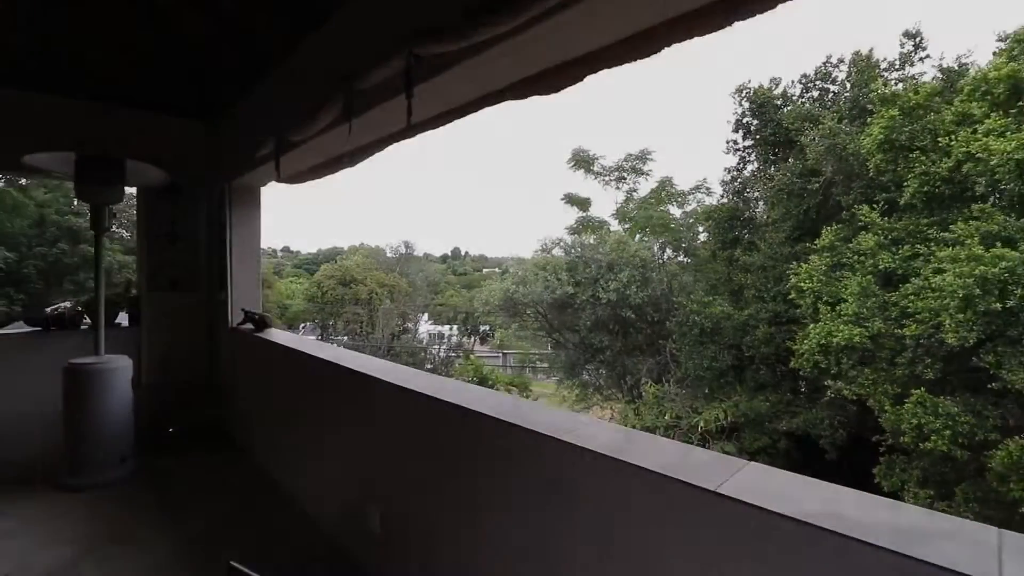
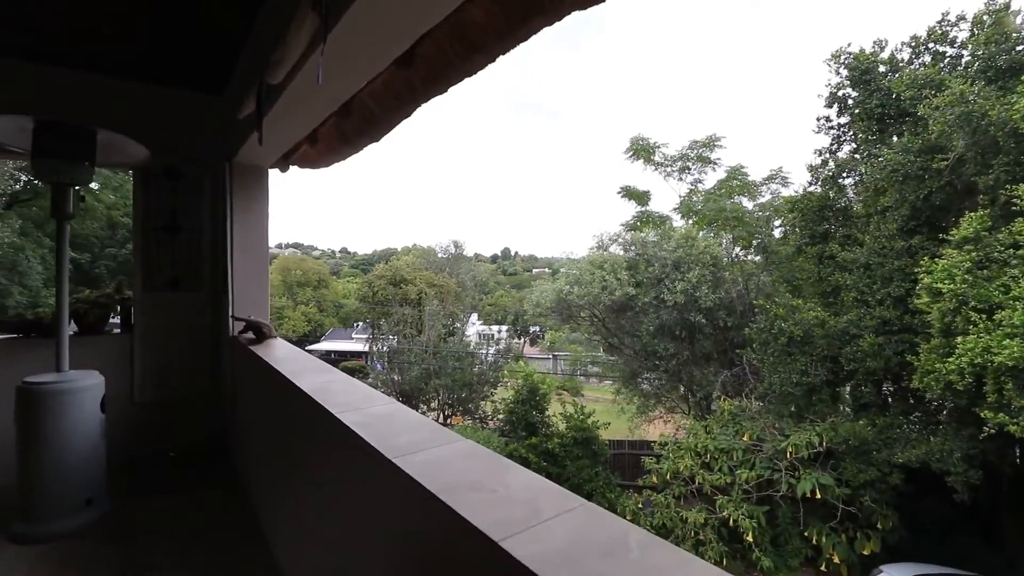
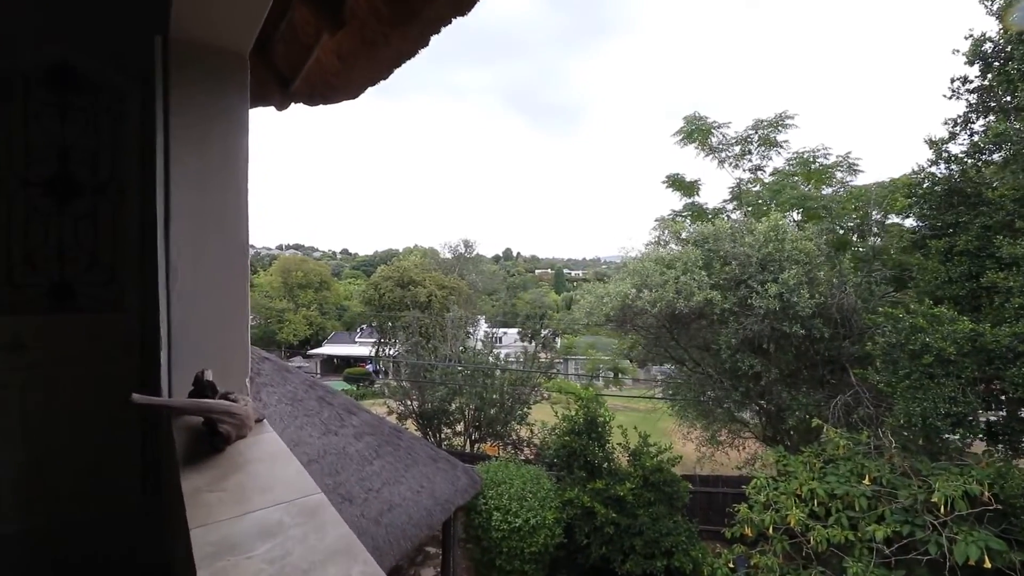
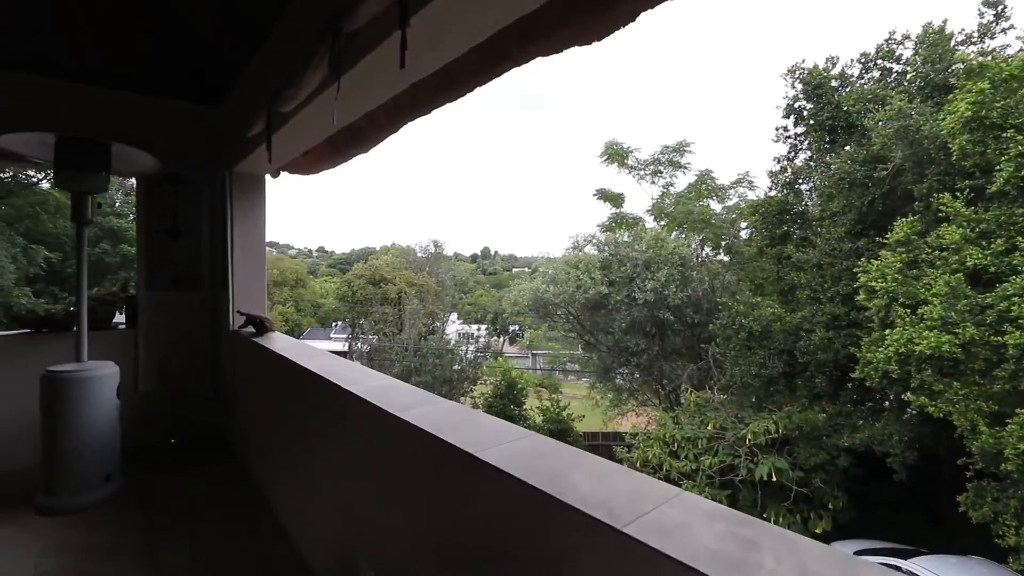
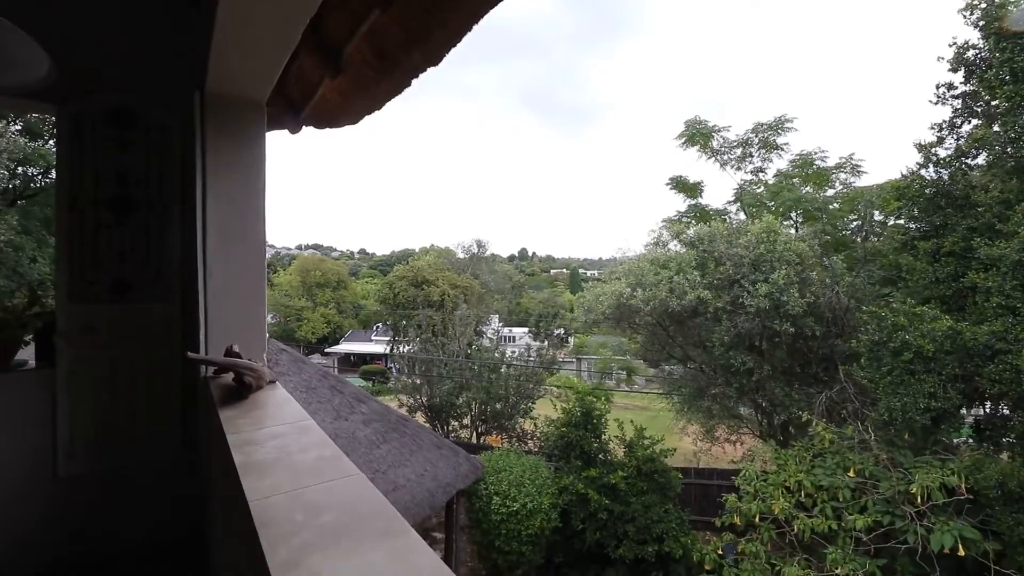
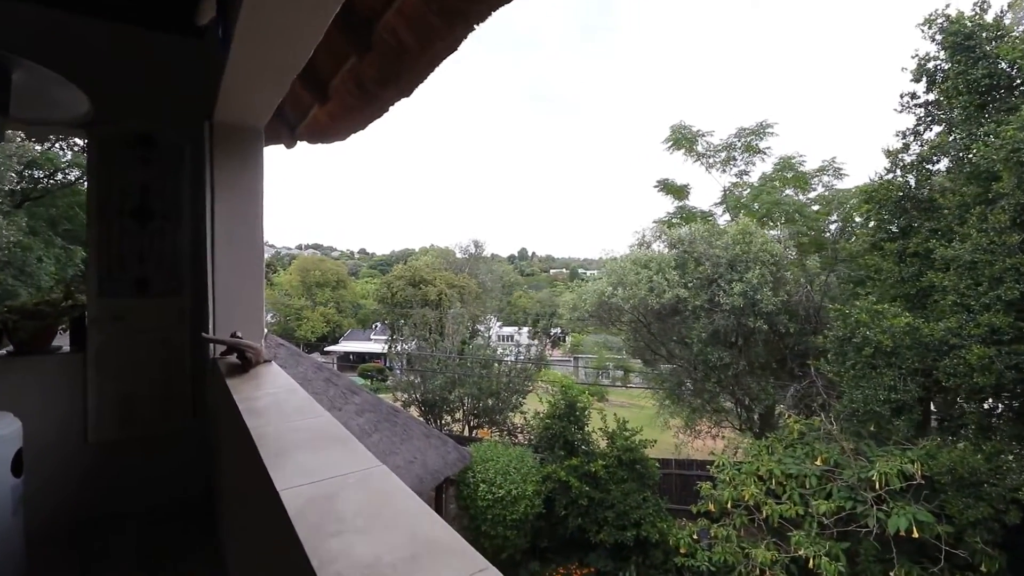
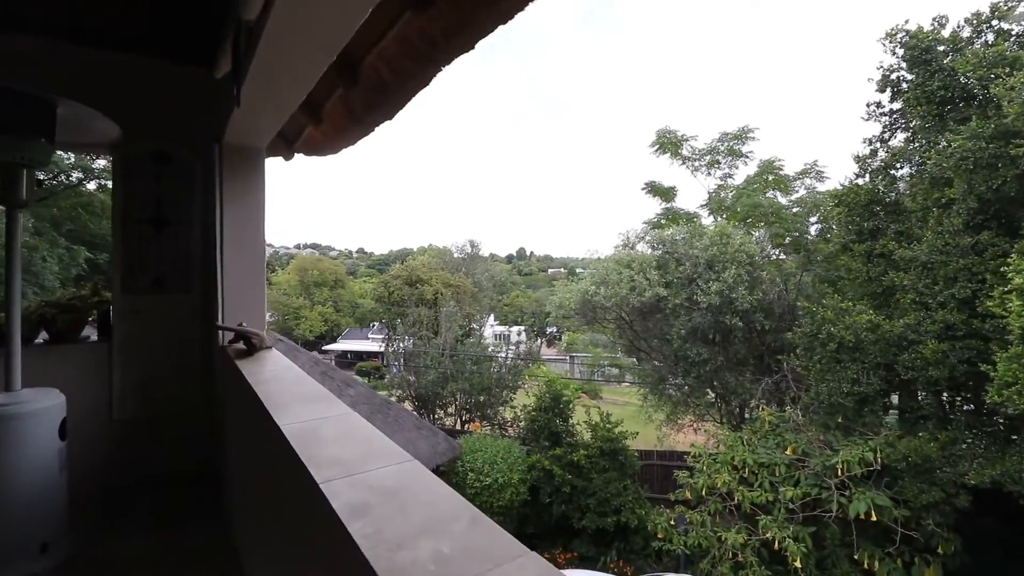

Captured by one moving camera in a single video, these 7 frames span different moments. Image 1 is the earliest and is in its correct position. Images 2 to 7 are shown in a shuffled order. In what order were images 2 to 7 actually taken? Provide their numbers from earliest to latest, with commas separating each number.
4, 2, 7, 6, 5, 3
